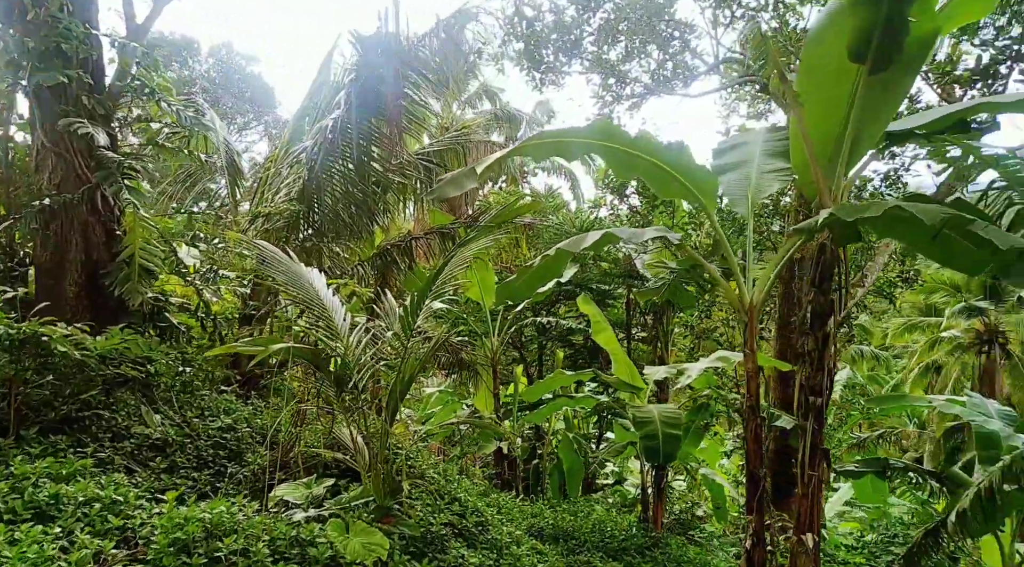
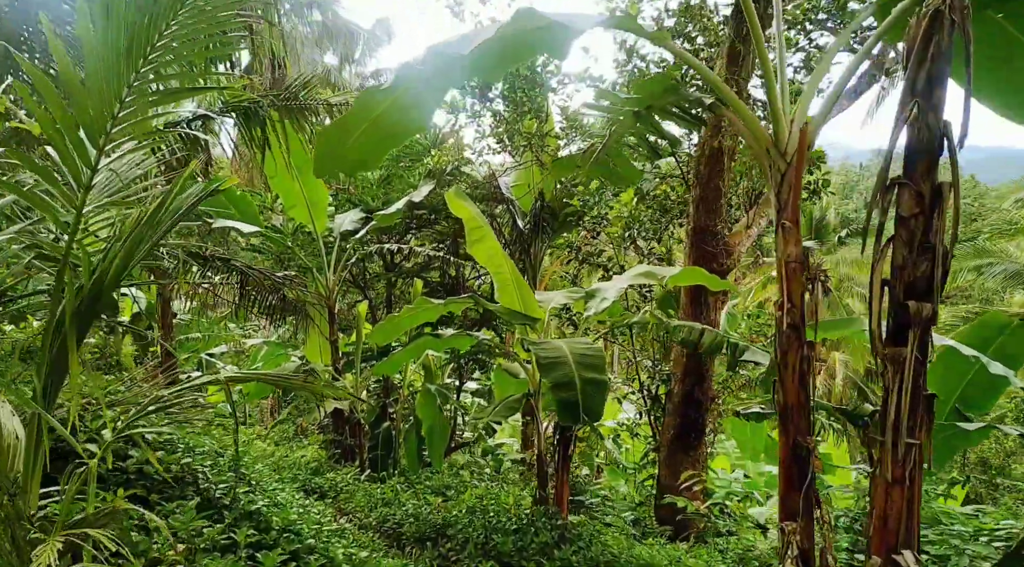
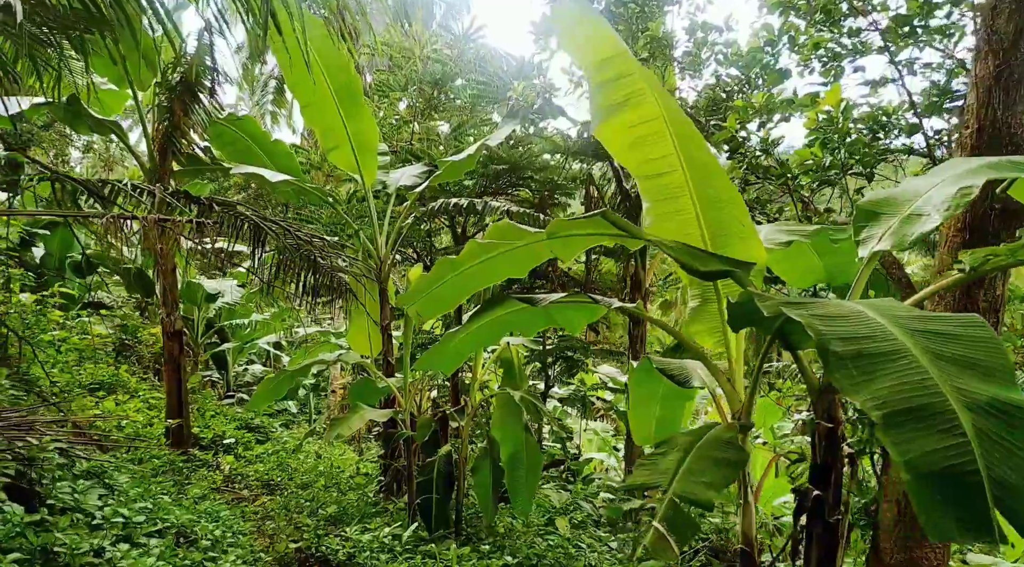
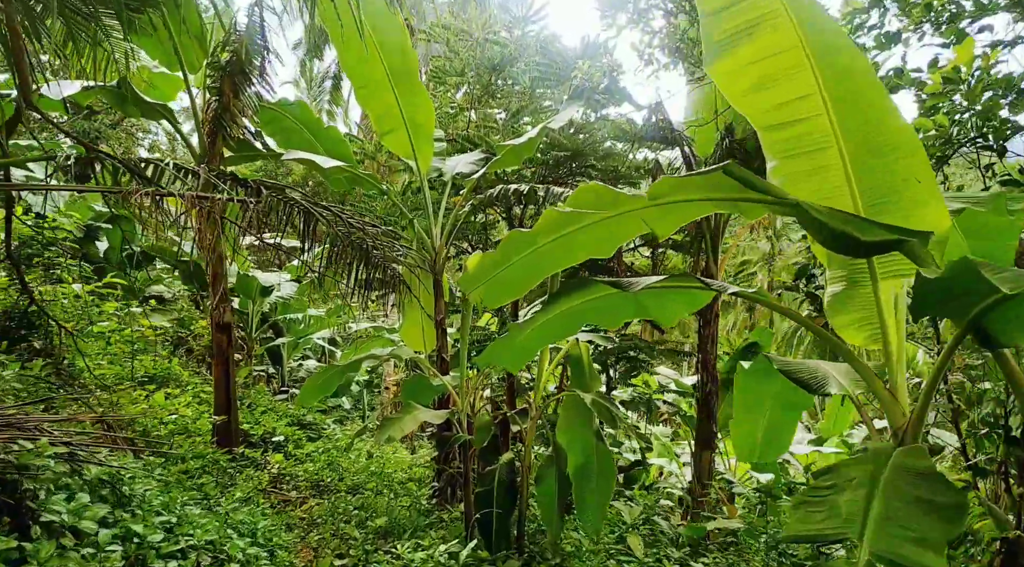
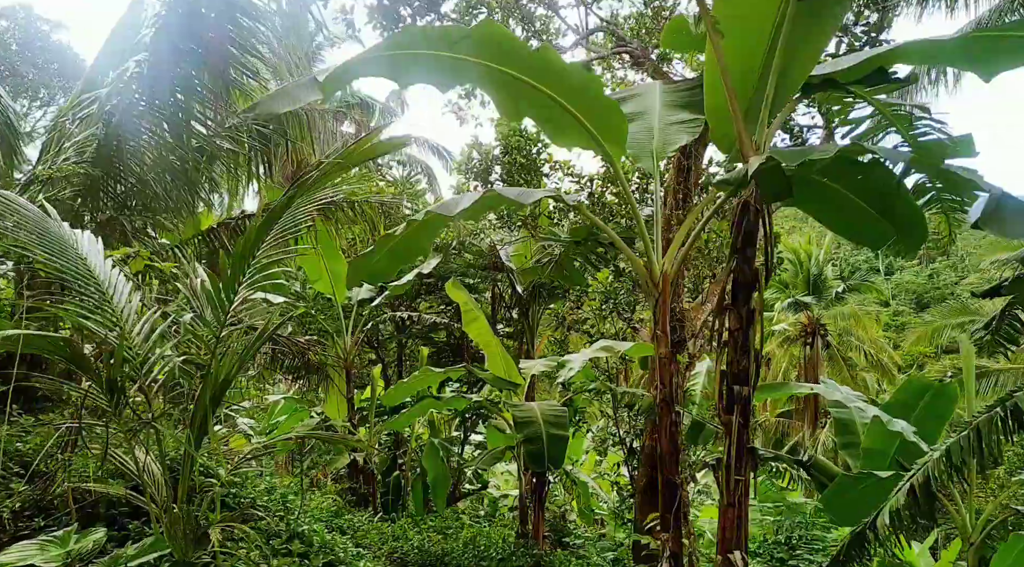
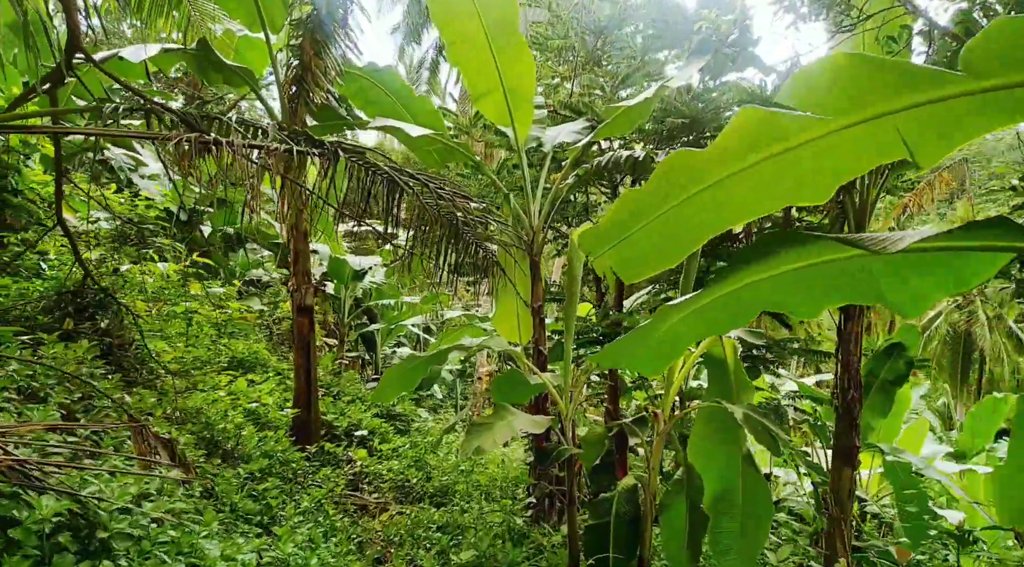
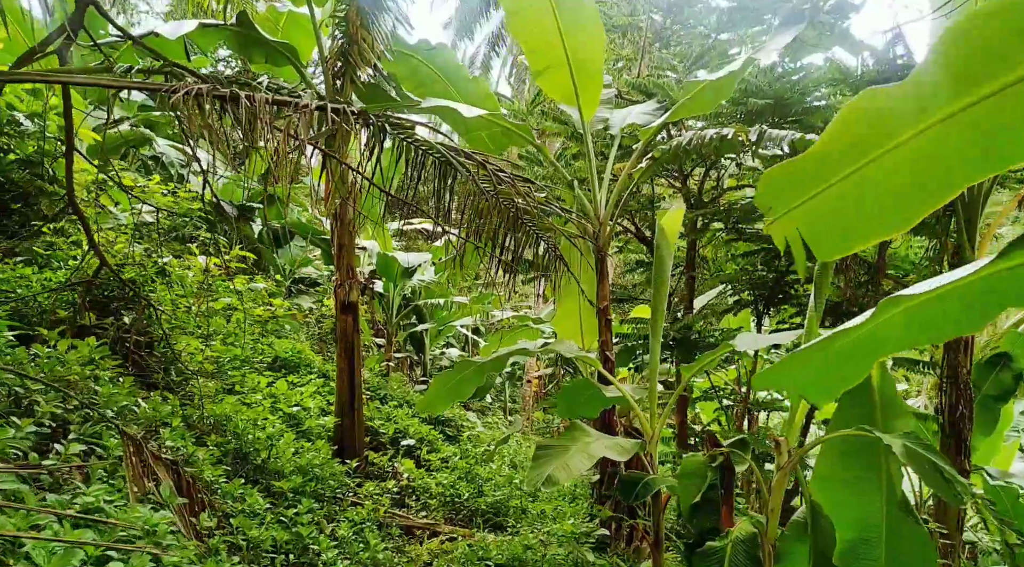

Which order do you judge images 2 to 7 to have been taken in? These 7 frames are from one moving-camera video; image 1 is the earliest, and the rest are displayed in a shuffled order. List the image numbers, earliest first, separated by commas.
5, 2, 3, 4, 6, 7
